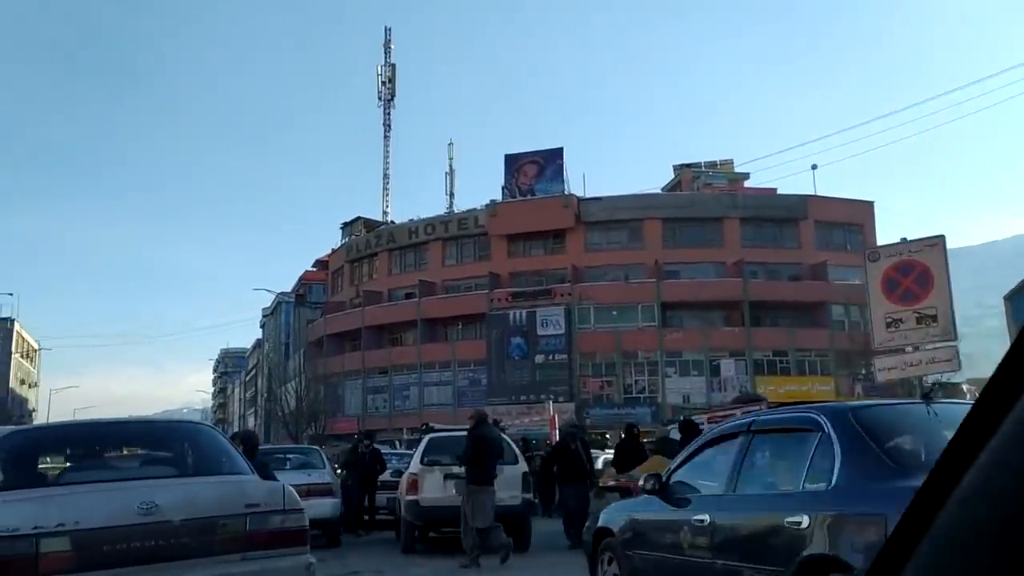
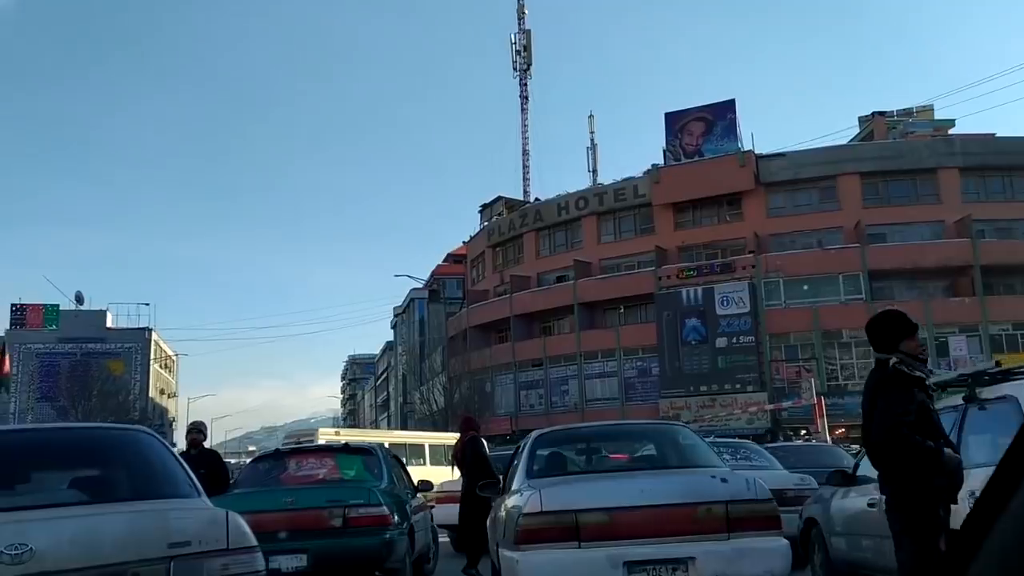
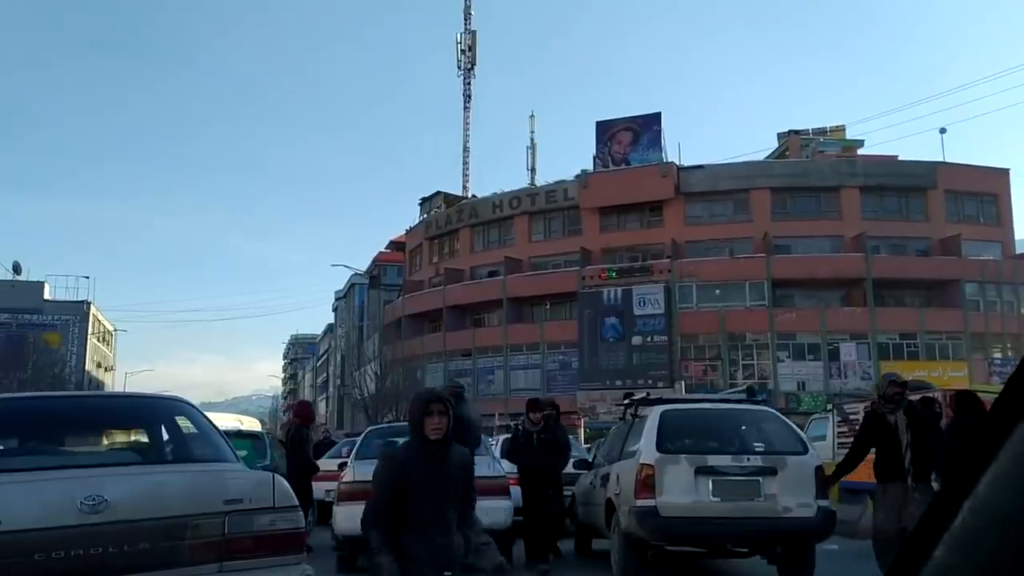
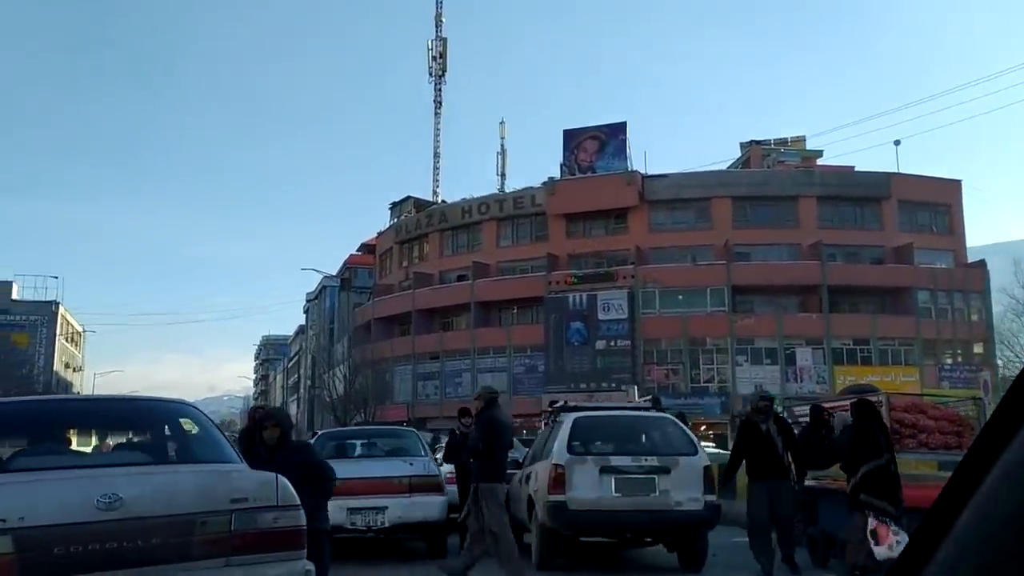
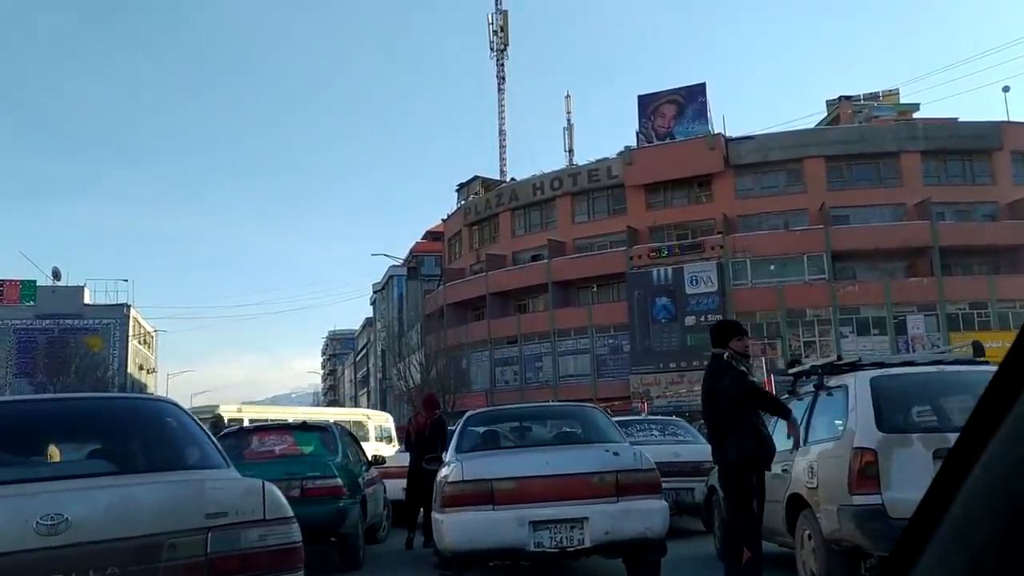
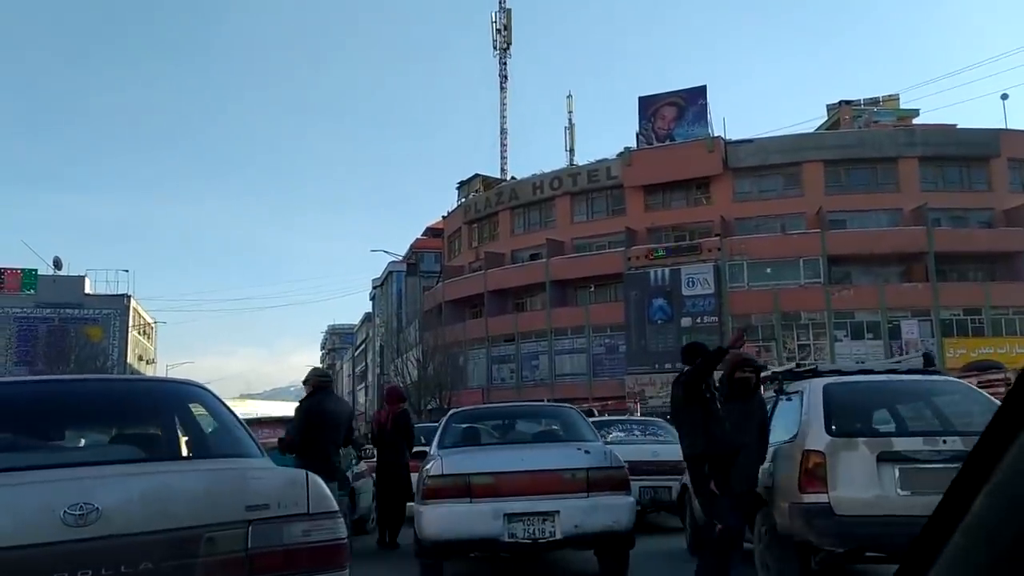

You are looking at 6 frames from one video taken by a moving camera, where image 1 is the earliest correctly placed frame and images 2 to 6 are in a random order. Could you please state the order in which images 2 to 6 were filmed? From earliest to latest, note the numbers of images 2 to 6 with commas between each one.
4, 3, 6, 5, 2
